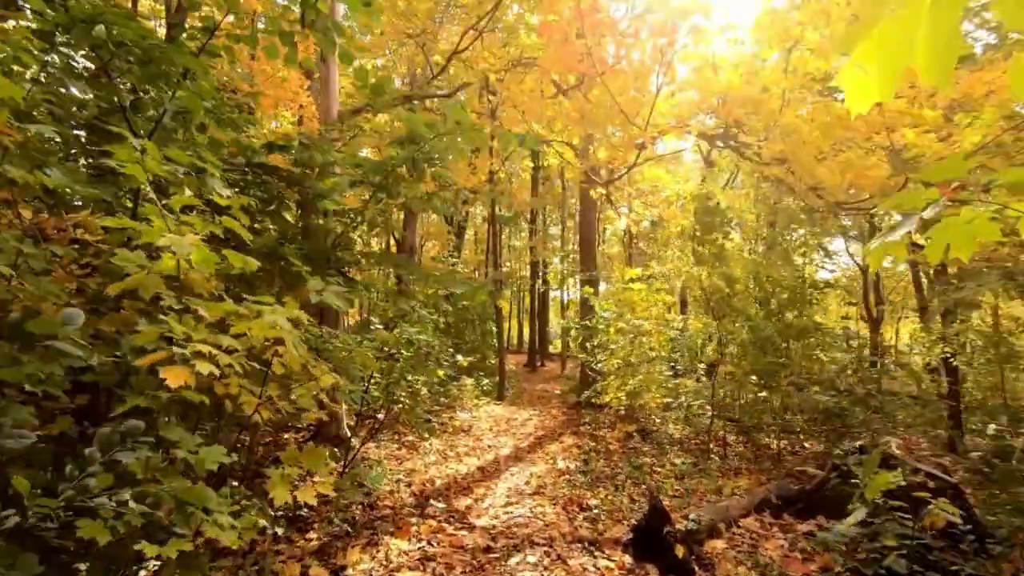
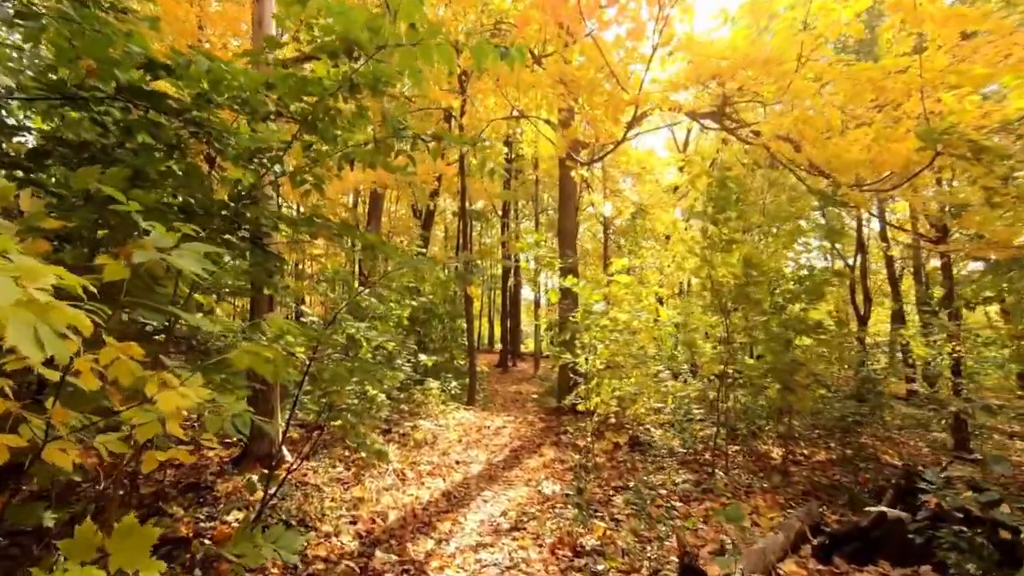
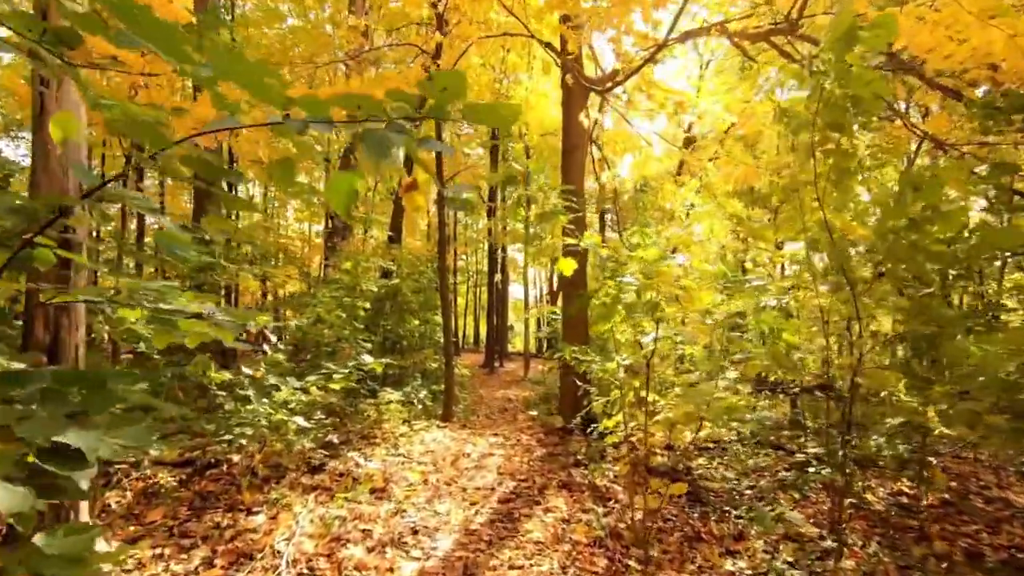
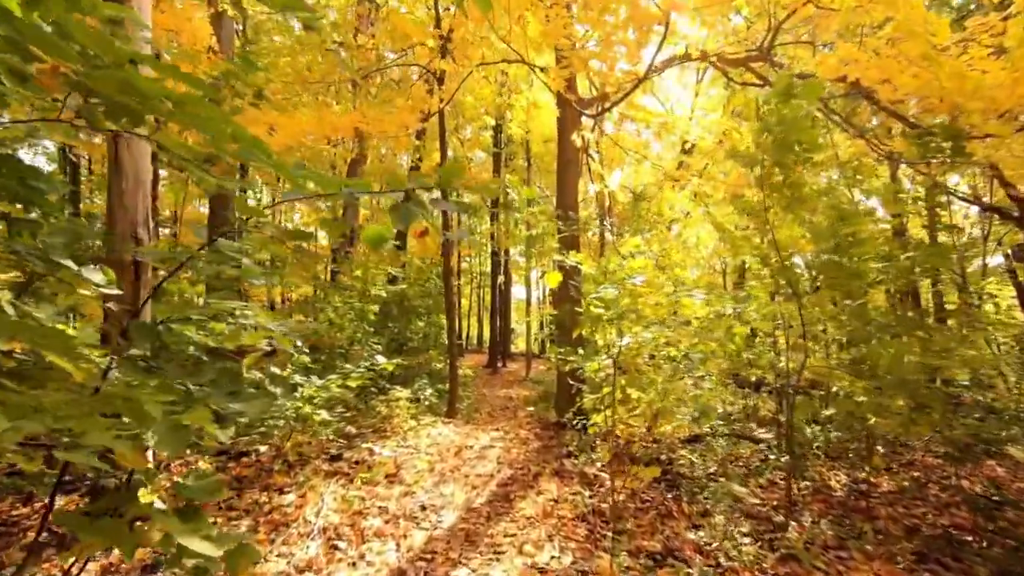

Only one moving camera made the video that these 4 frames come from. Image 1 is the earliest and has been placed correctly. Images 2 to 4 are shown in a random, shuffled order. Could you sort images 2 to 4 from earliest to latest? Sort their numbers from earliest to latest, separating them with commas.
2, 4, 3
